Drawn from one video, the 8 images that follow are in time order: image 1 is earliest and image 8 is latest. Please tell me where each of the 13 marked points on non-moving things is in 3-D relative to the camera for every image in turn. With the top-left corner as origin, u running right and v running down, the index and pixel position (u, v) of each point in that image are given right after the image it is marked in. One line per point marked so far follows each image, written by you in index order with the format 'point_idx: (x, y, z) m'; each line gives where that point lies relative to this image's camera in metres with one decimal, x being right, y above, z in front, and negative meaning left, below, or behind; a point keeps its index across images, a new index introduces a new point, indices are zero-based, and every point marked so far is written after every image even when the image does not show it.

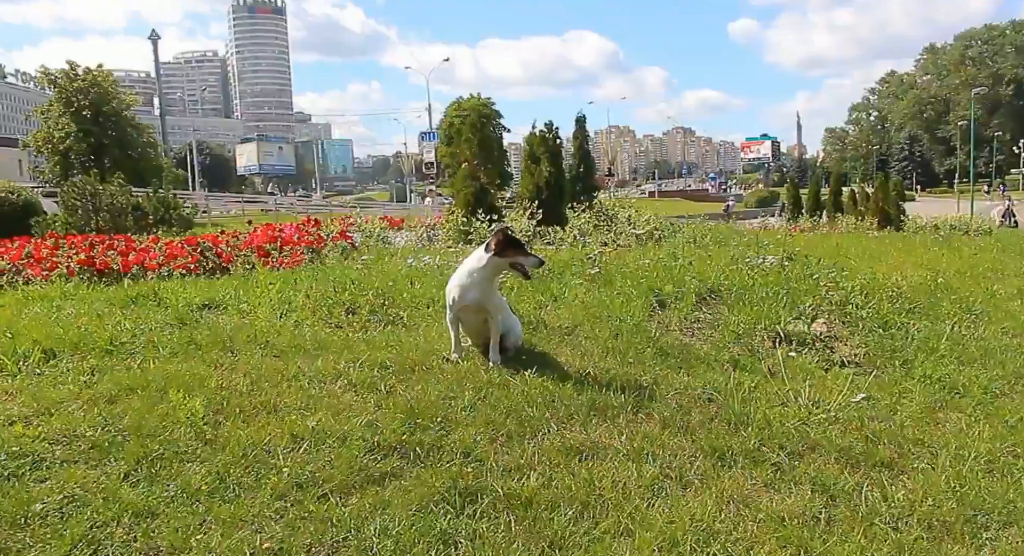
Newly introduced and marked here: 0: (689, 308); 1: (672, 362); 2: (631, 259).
0: (+1.7, -0.3, +7.3) m
1: (+1.1, -0.6, +5.6) m
2: (+1.8, +0.3, +11.2) m
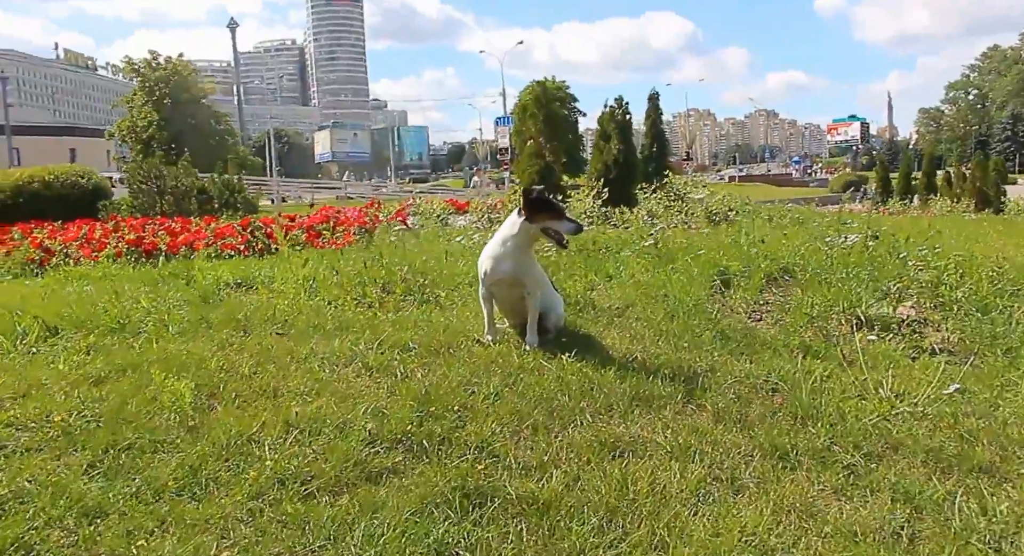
0: (+2.1, -0.1, +6.6) m
1: (+1.4, -0.4, +5.0) m
2: (+2.6, +0.5, +10.5) m
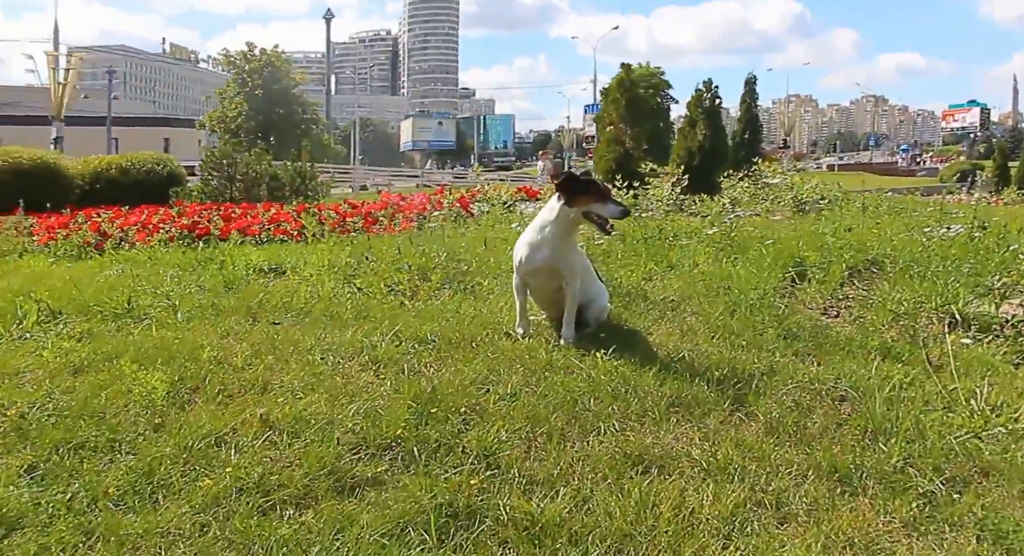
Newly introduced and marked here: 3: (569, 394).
0: (+2.5, 0.0, +6.0) m
1: (+1.6, -0.4, +4.4) m
2: (+3.4, +0.6, +9.7) m
3: (+0.2, -0.5, +3.4) m
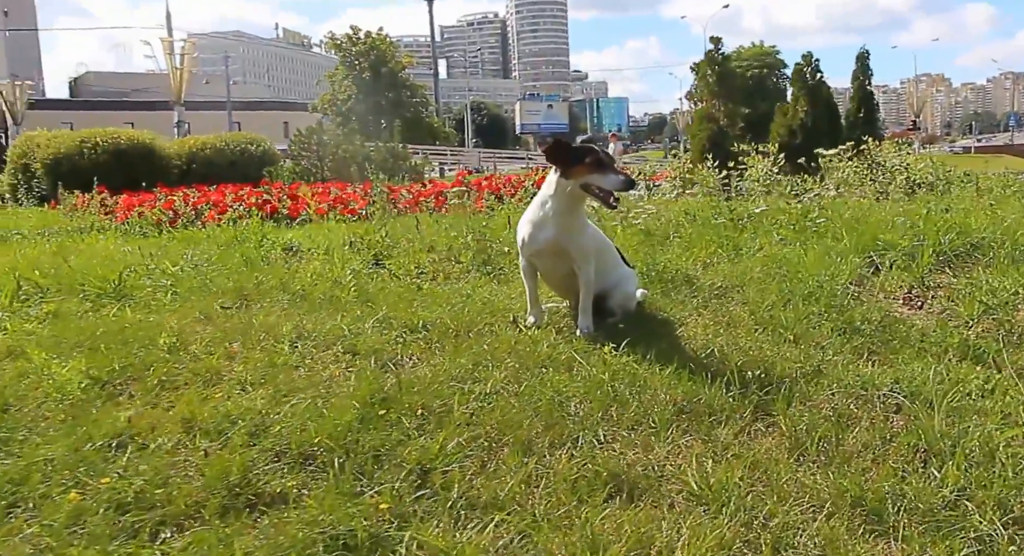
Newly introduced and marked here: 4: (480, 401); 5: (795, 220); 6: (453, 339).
0: (+2.7, +0.1, +5.2) m
1: (+1.6, -0.3, +3.8) m
2: (+4.1, +0.8, +8.8) m
3: (+0.2, -0.4, +2.9) m
4: (-0.1, -0.4, +2.8) m
5: (+2.6, +0.6, +7.3) m
6: (-0.3, -0.3, +3.6) m
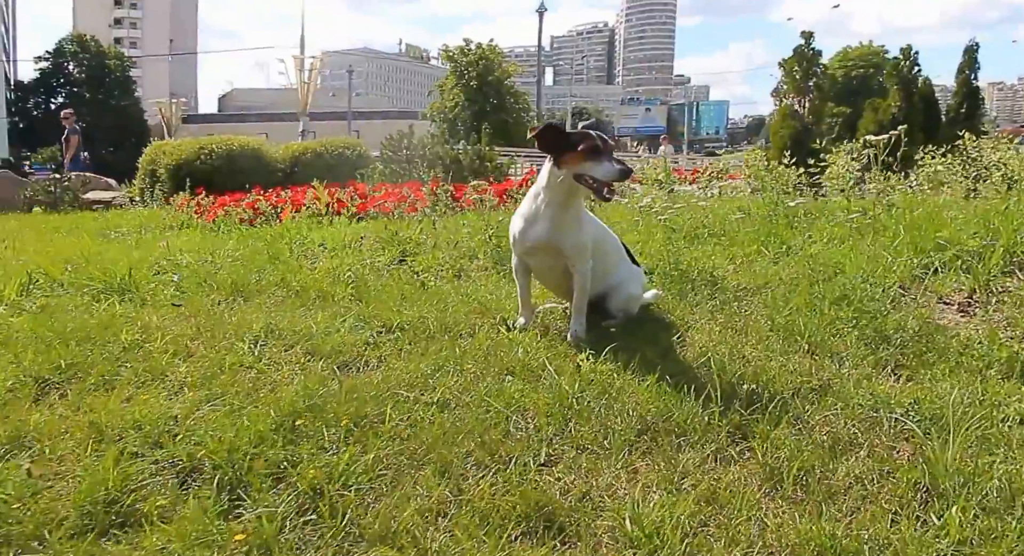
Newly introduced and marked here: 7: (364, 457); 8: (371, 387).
0: (+2.8, +0.1, +4.6) m
1: (+1.6, -0.3, +3.3) m
2: (+4.6, +0.8, +8.0) m
3: (0.0, -0.4, +2.6) m
4: (-0.3, -0.4, +2.5) m
5: (+2.9, +0.5, +6.8) m
6: (-0.4, -0.3, +3.3) m
7: (-0.4, -0.5, +2.2) m
8: (-0.5, -0.4, +2.7) m
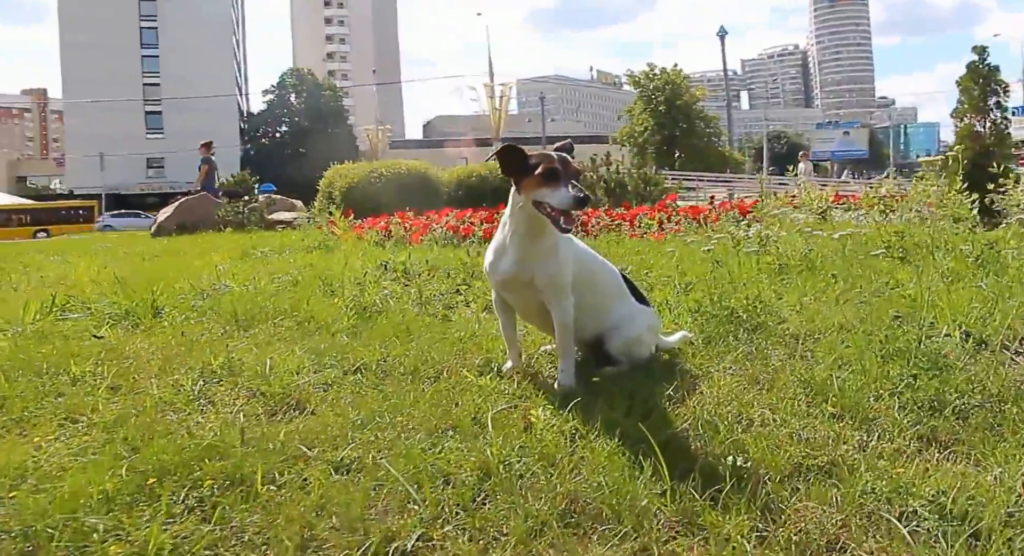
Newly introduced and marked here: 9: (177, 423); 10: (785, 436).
0: (+2.8, -0.2, +3.7) m
1: (+1.4, -0.5, +2.7) m
2: (+5.2, +0.4, +6.8) m
3: (-0.3, -0.6, +2.2) m
4: (-0.5, -0.5, +2.2) m
5: (+3.4, +0.2, +5.8) m
6: (-0.5, -0.4, +3.0) m
7: (-0.7, -0.6, +1.9) m
8: (-0.7, -0.5, +2.4) m
9: (-1.1, -0.5, +2.5) m
10: (+0.9, -0.5, +2.6) m
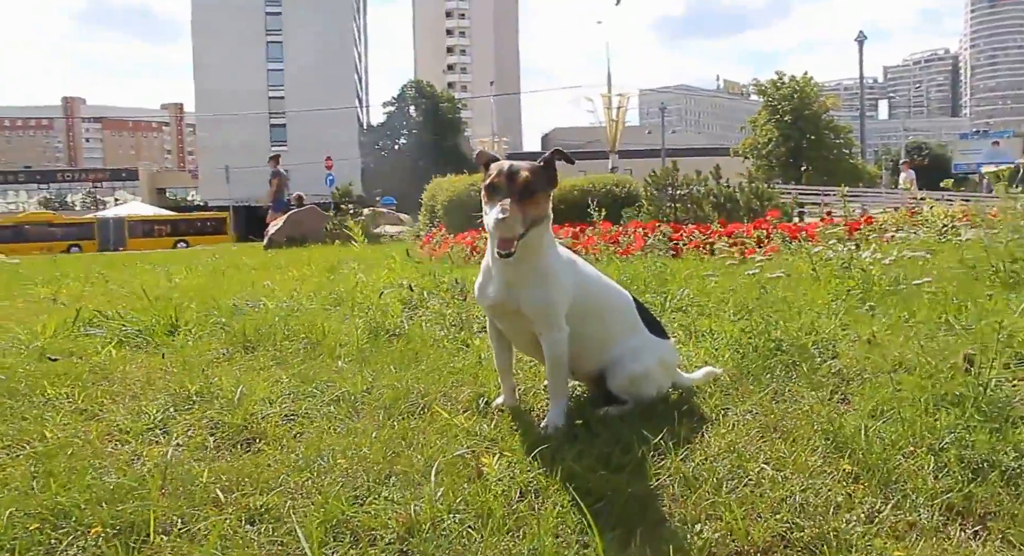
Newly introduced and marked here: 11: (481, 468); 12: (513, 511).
0: (+2.8, -0.3, +3.1) m
1: (+1.3, -0.6, +2.2) m
2: (+5.6, +0.2, +5.8) m
3: (-0.4, -0.6, +2.0) m
4: (-0.7, -0.6, +2.0) m
5: (+3.7, 0.0, +5.1) m
6: (-0.6, -0.5, +2.8) m
7: (-1.0, -0.7, +1.8) m
8: (-0.9, -0.6, +2.2) m
9: (-1.2, -0.5, +2.4) m
10: (+0.8, -0.6, +2.2) m
11: (0.0, -0.6, +2.3) m
12: (0.0, -0.6, +2.1) m
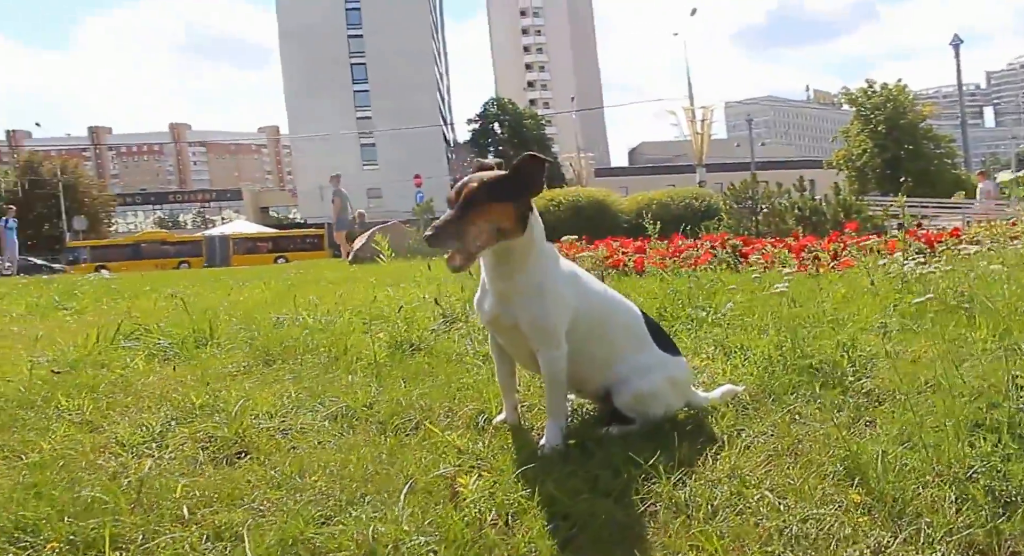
0: (+2.8, -0.4, +2.7) m
1: (+1.2, -0.6, +2.0) m
2: (+5.8, +0.1, +5.2) m
3: (-0.5, -0.7, +2.0) m
4: (-0.8, -0.7, +2.0) m
5: (+3.9, 0.0, +4.7) m
6: (-0.6, -0.5, +2.8) m
7: (-1.1, -0.7, +1.7) m
8: (-0.9, -0.6, +2.2) m
9: (-1.2, -0.6, +2.4) m
10: (+0.7, -0.7, +2.0) m
11: (-0.1, -0.6, +2.3) m
12: (0.0, -0.7, +2.0) m
